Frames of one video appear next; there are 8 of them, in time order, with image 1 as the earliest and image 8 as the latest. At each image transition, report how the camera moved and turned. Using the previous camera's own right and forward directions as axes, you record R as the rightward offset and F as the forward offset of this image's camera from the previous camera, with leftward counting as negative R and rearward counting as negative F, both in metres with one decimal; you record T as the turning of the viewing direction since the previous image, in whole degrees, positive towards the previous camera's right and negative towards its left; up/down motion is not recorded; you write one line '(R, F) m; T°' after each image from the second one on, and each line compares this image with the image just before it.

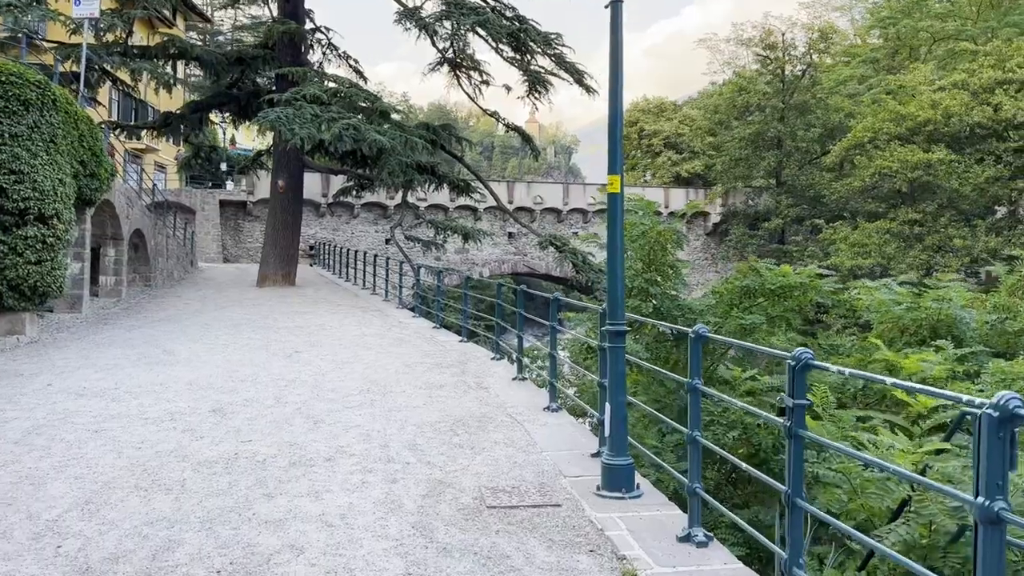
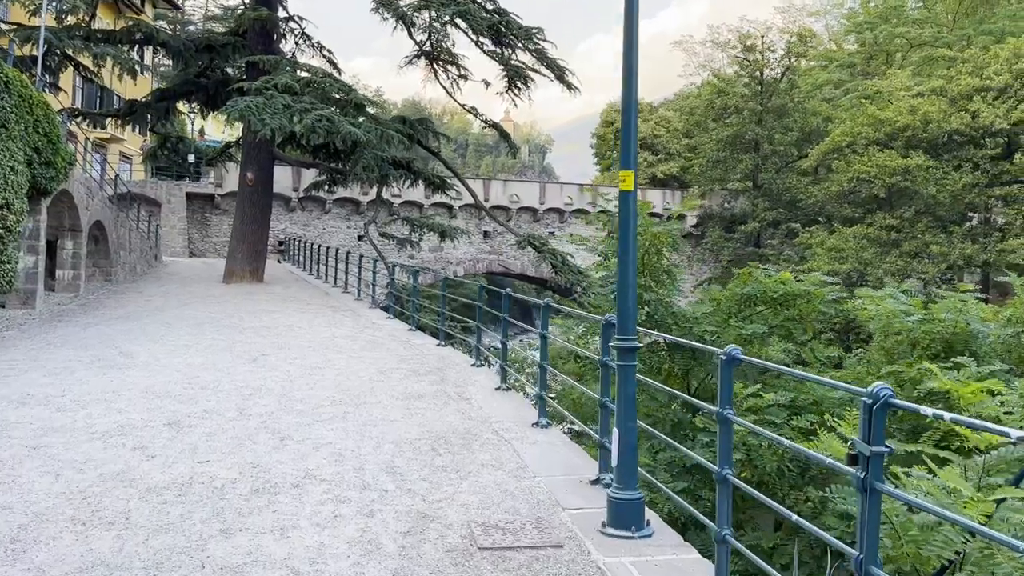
(-0.1, +0.5) m; +2°
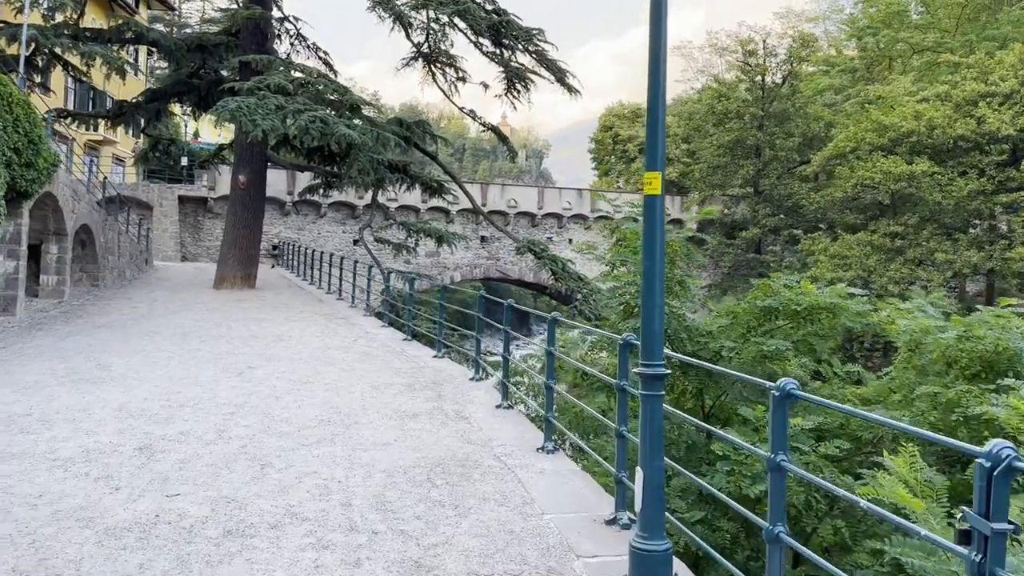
(0.0, +0.4) m; 0°
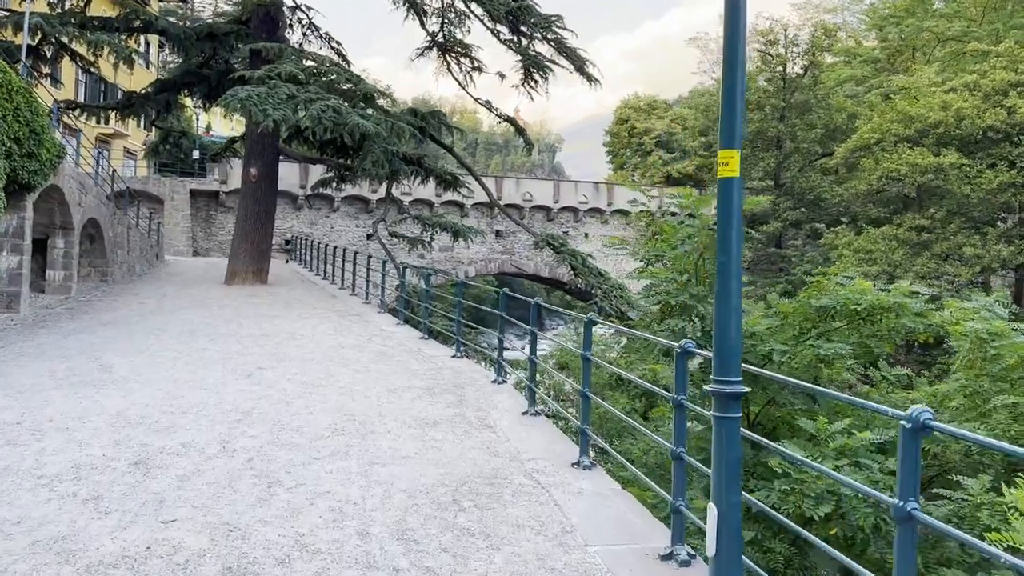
(-0.1, +0.5) m; -1°
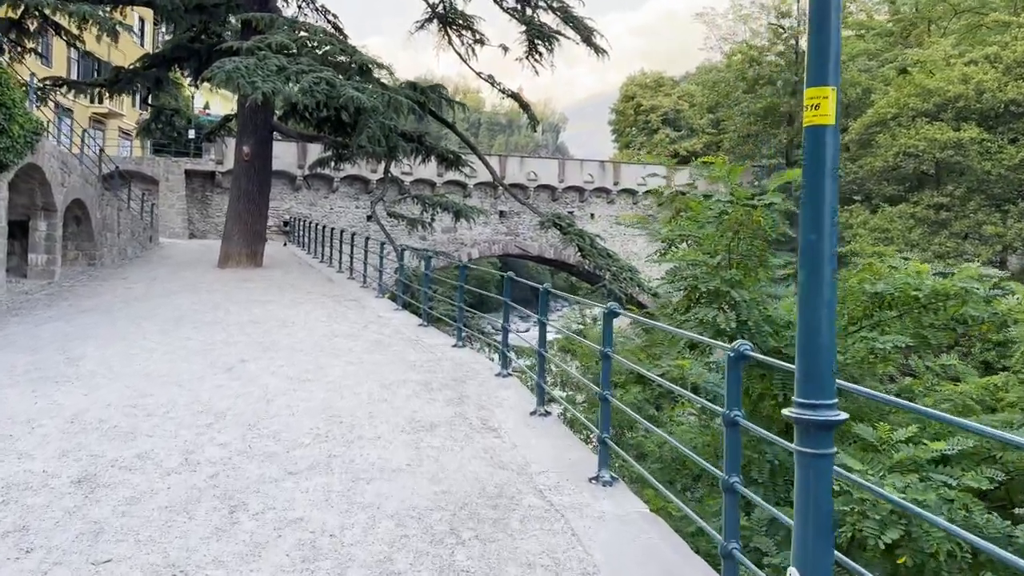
(0.0, +0.7) m; 0°
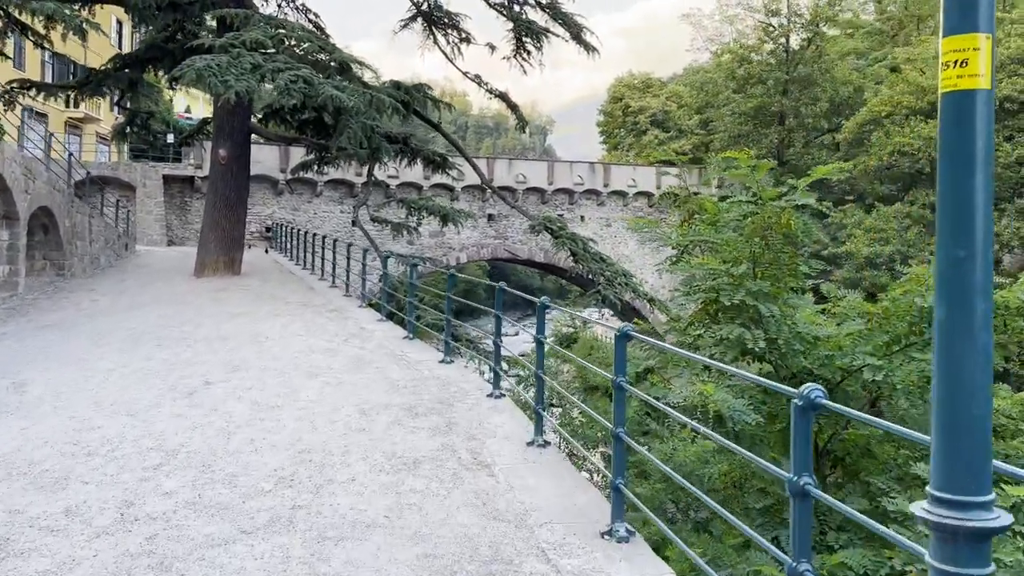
(0.0, +0.6) m; +1°
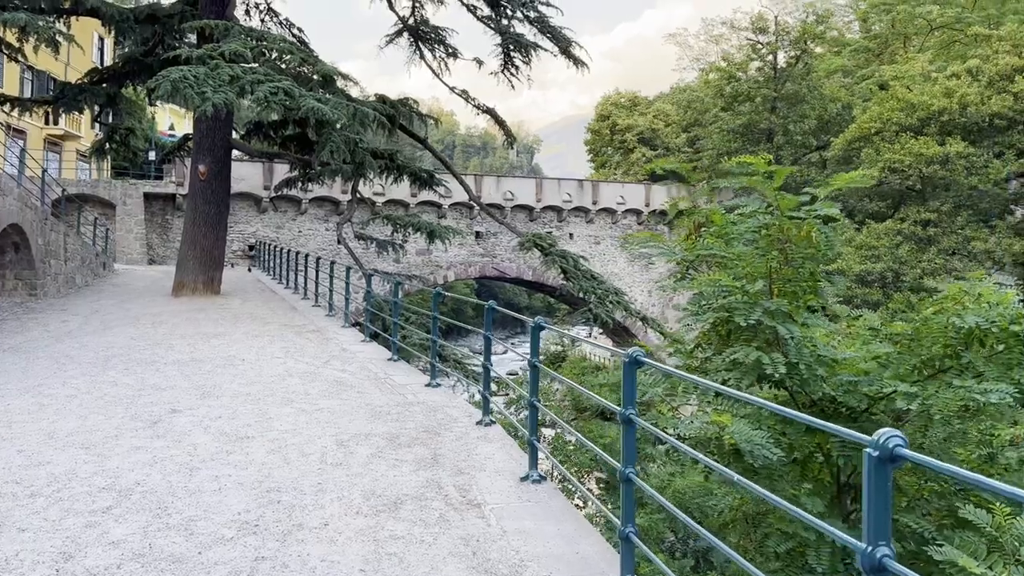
(0.0, +0.4) m; +1°
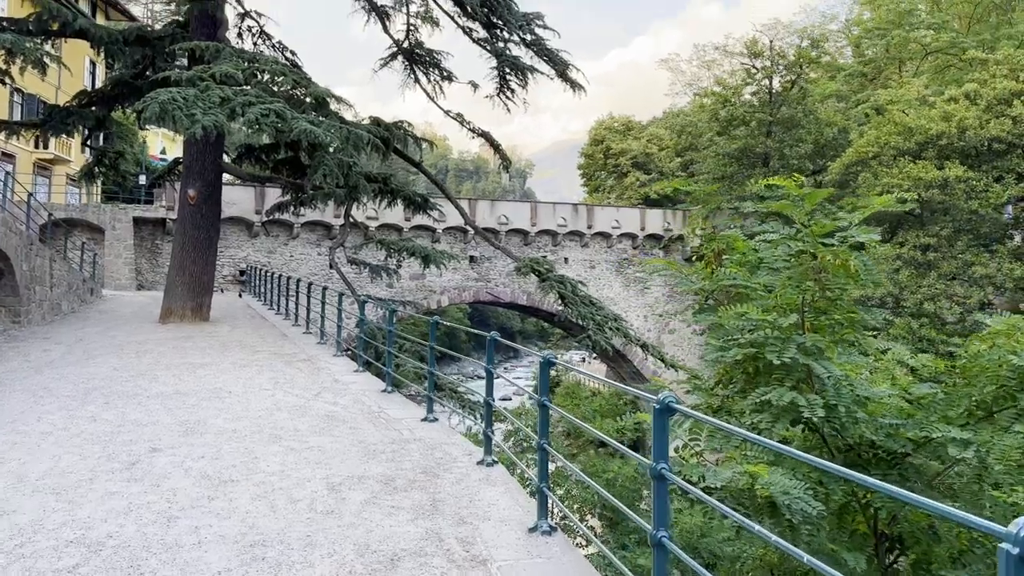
(-0.1, +0.3) m; 0°
